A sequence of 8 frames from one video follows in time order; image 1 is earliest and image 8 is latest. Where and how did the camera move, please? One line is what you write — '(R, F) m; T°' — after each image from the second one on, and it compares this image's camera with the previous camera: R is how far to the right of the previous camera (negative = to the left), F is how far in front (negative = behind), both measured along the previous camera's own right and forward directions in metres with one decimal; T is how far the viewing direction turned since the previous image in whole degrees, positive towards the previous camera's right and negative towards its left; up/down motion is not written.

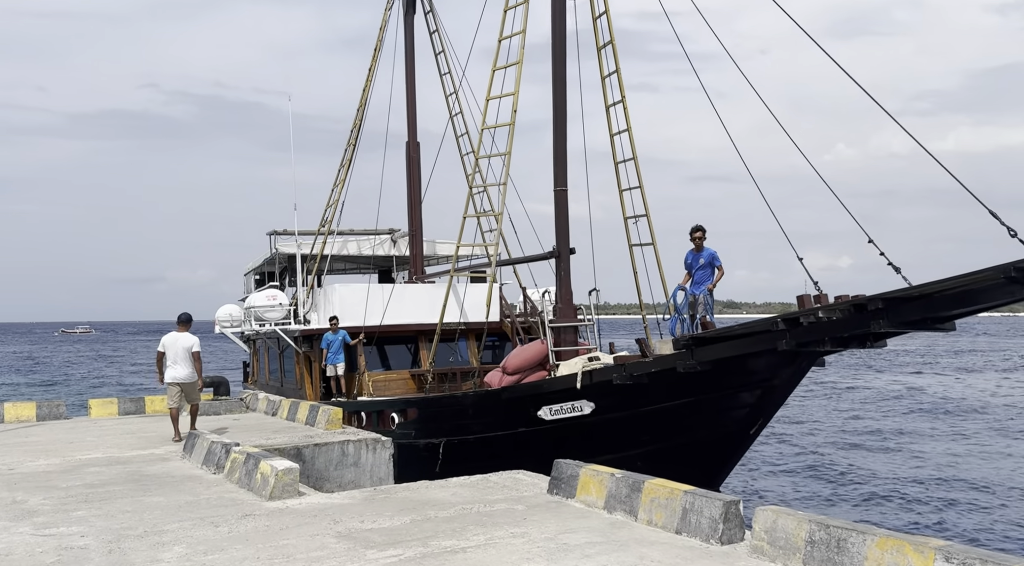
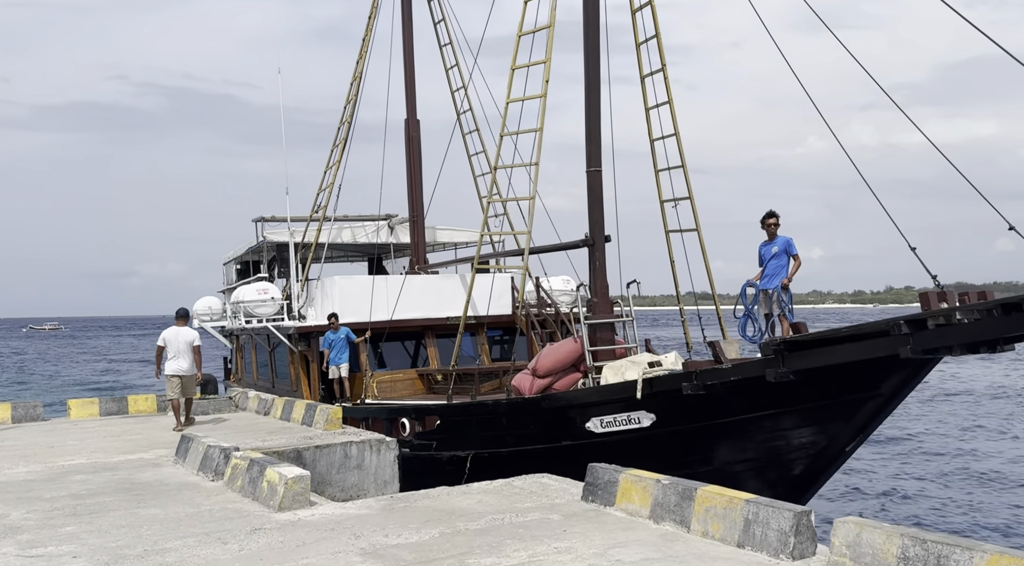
(-0.5, +0.7) m; +2°
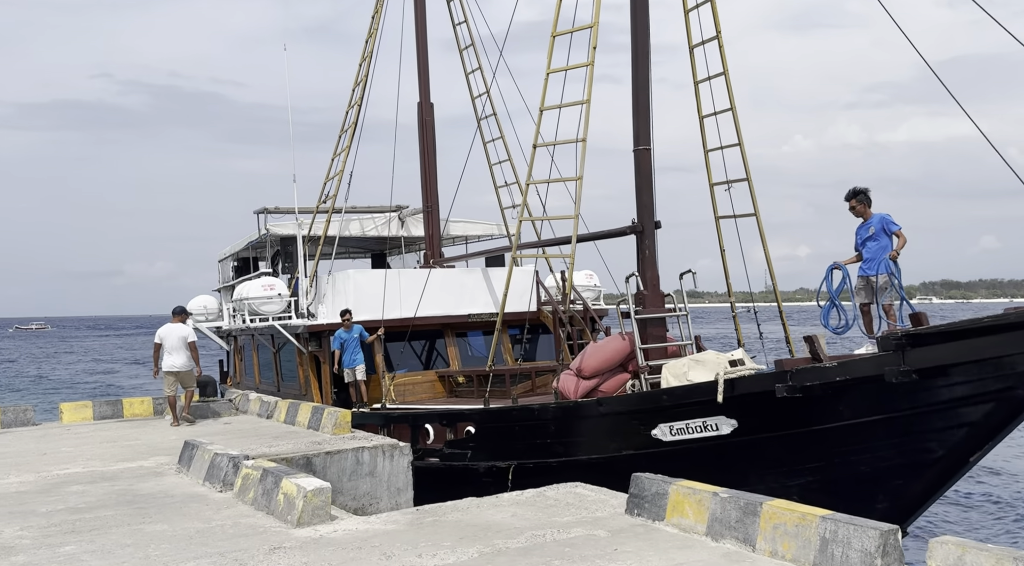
(-0.4, +0.6) m; +1°
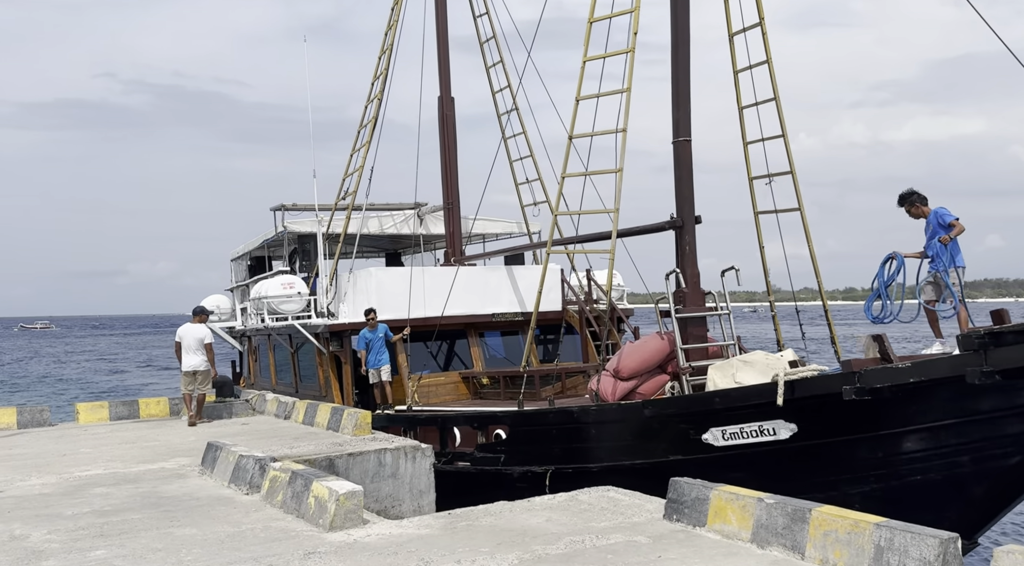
(-0.3, +0.1) m; 0°
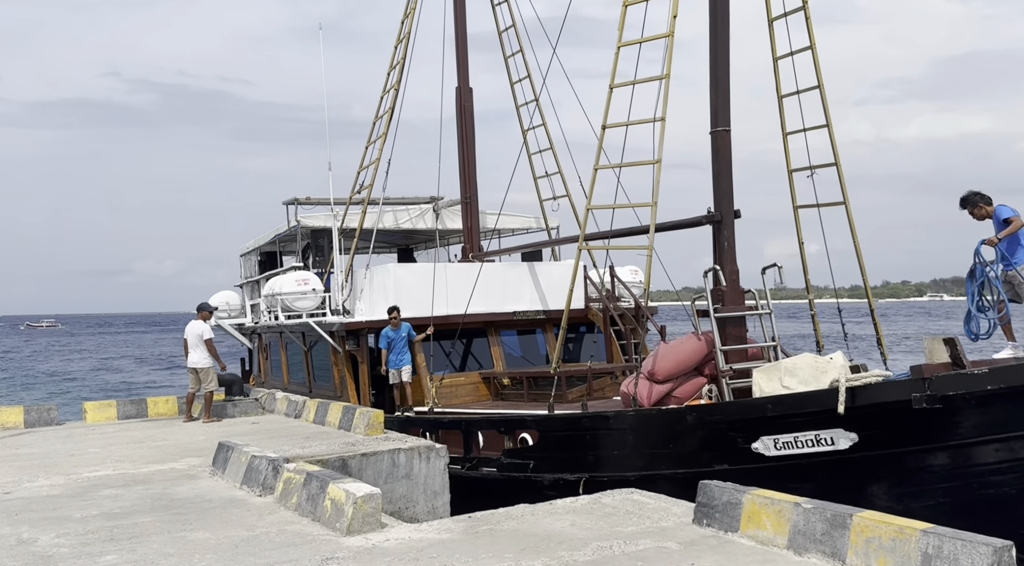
(-0.1, +0.2) m; 0°
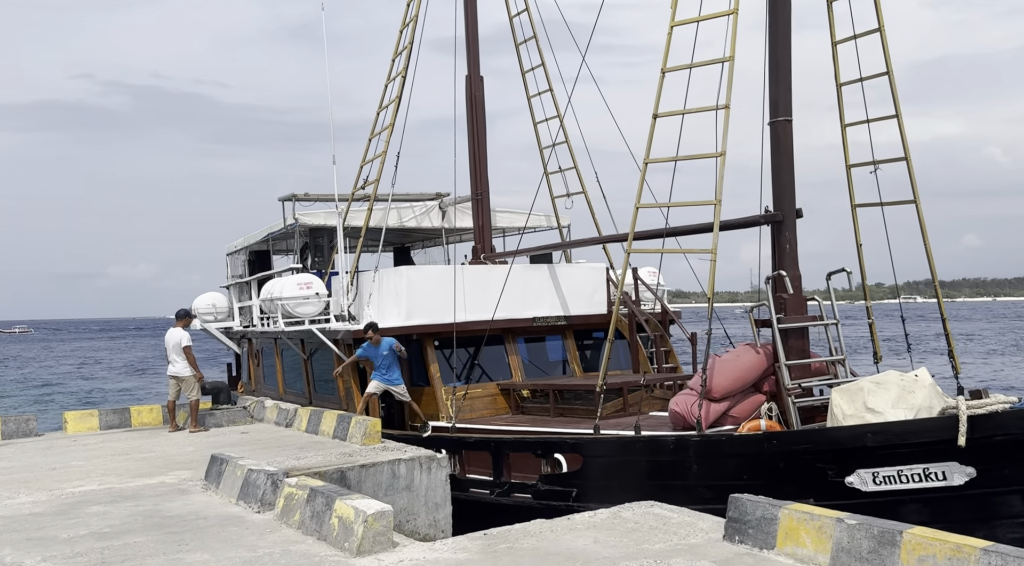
(-0.3, +0.4) m; +1°
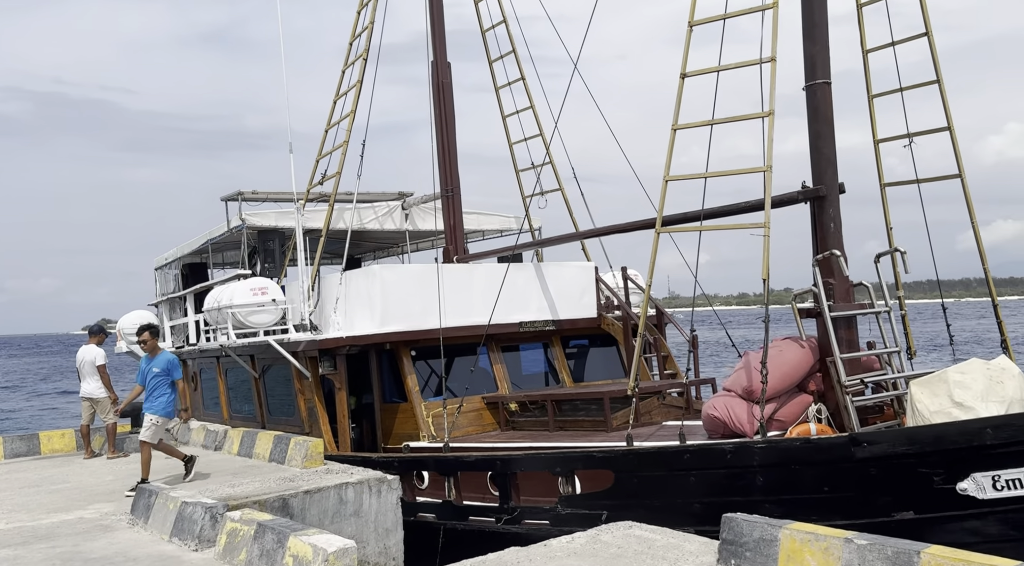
(-0.4, +0.7) m; +5°
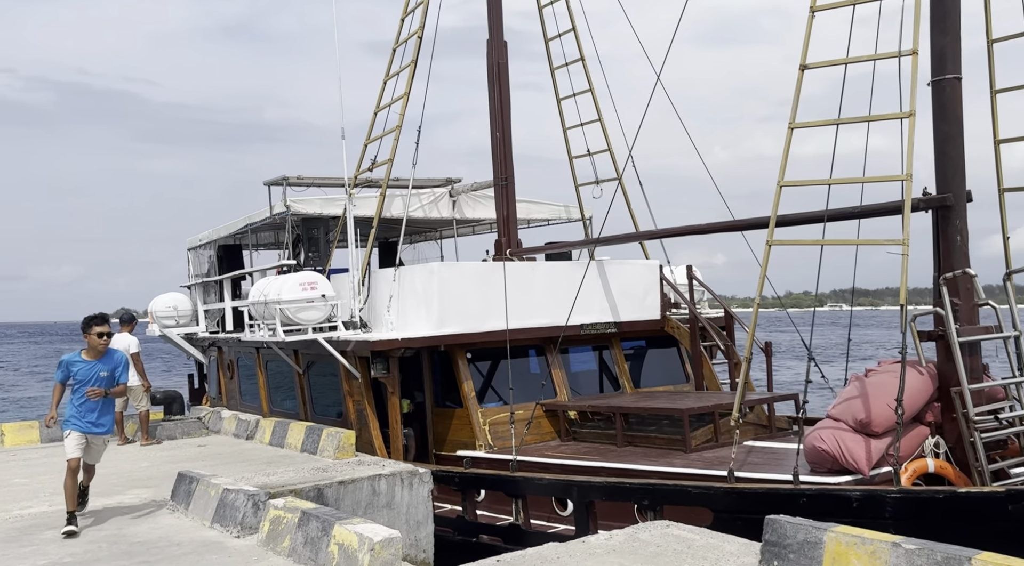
(-0.2, 0.0) m; -1°
